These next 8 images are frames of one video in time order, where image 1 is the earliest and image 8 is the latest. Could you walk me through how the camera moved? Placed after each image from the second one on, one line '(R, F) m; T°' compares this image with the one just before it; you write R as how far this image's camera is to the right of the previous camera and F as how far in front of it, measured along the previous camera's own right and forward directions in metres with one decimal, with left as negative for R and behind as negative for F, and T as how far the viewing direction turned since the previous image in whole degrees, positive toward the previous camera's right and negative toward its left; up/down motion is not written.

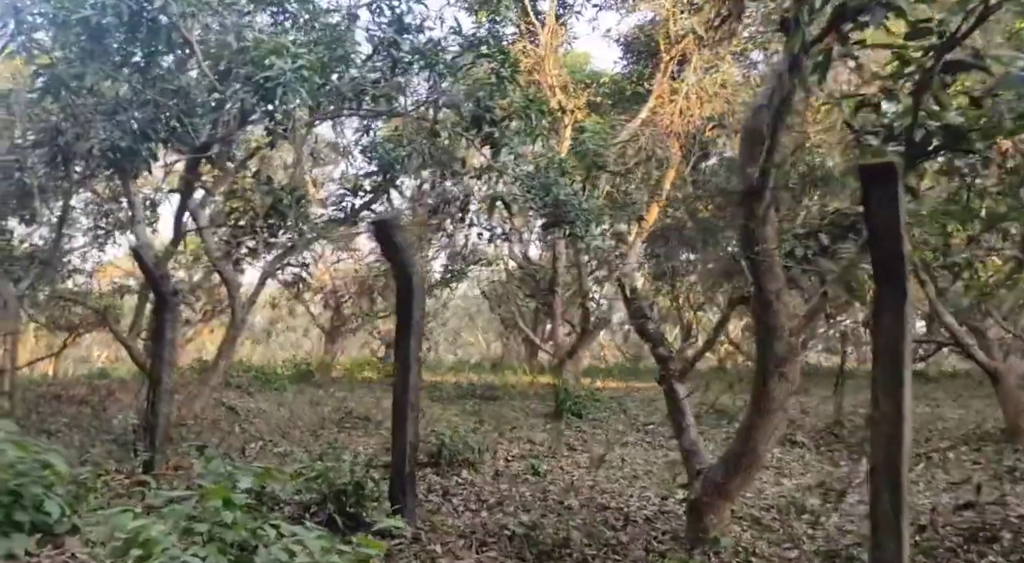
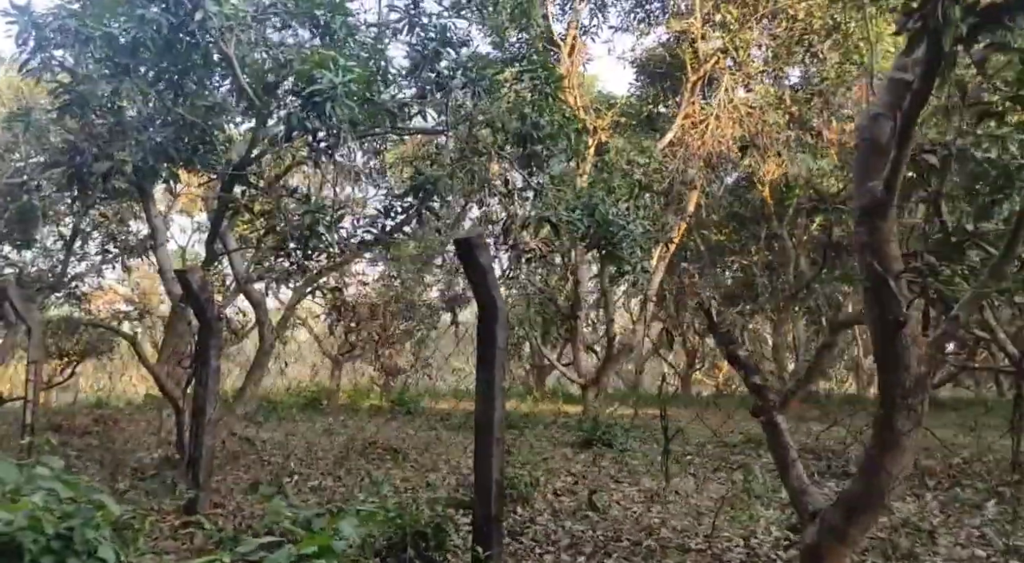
(-0.4, +0.3) m; +1°
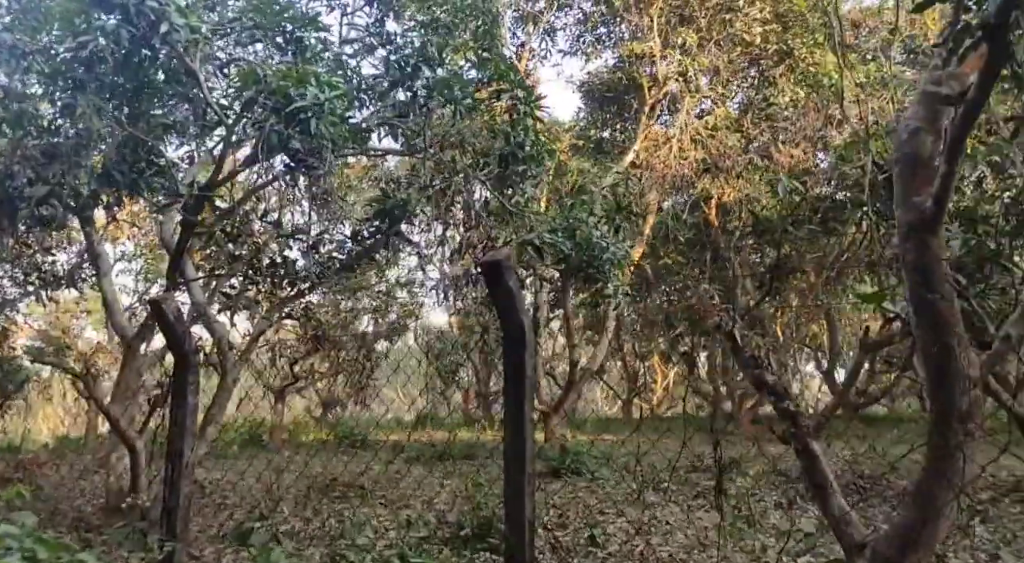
(-0.4, +0.2) m; +5°
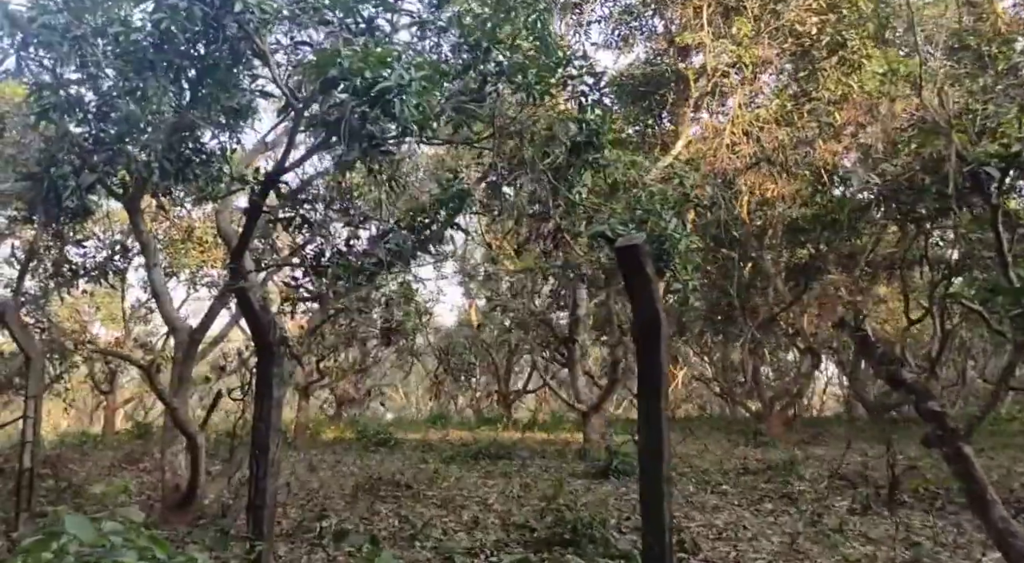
(-0.5, +0.2) m; 0°
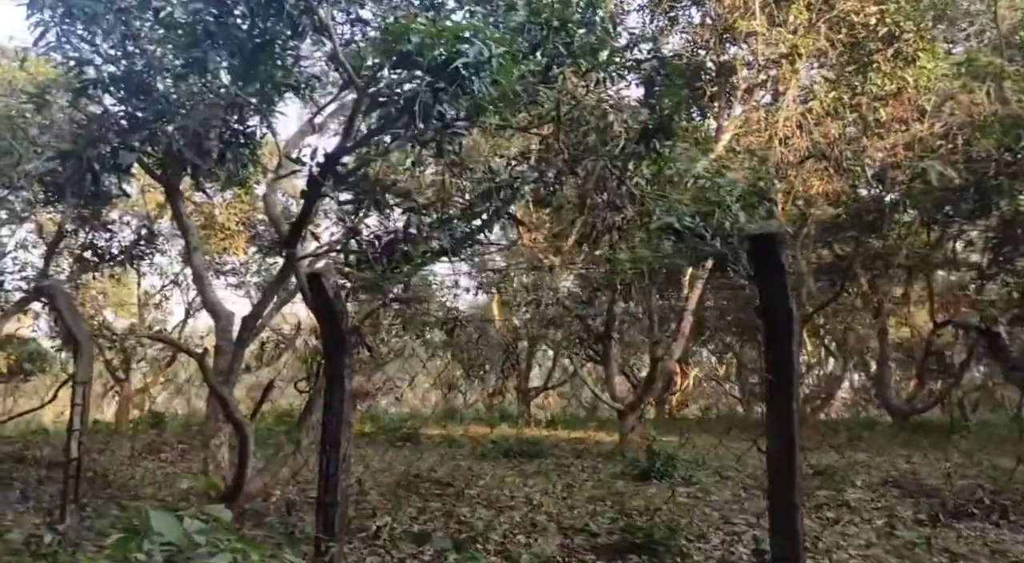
(-0.4, +0.2) m; 0°
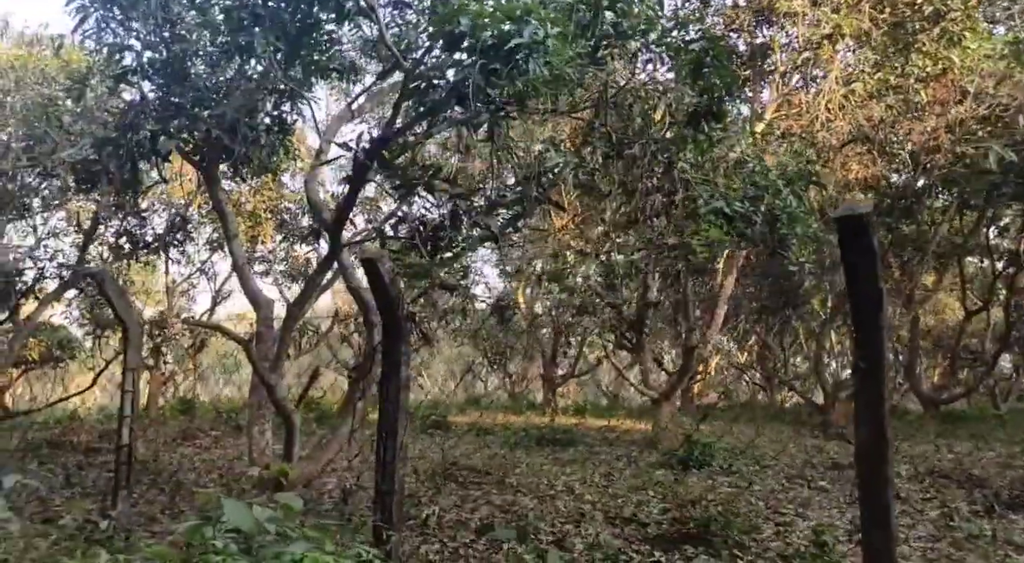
(-0.2, +0.1) m; -1°
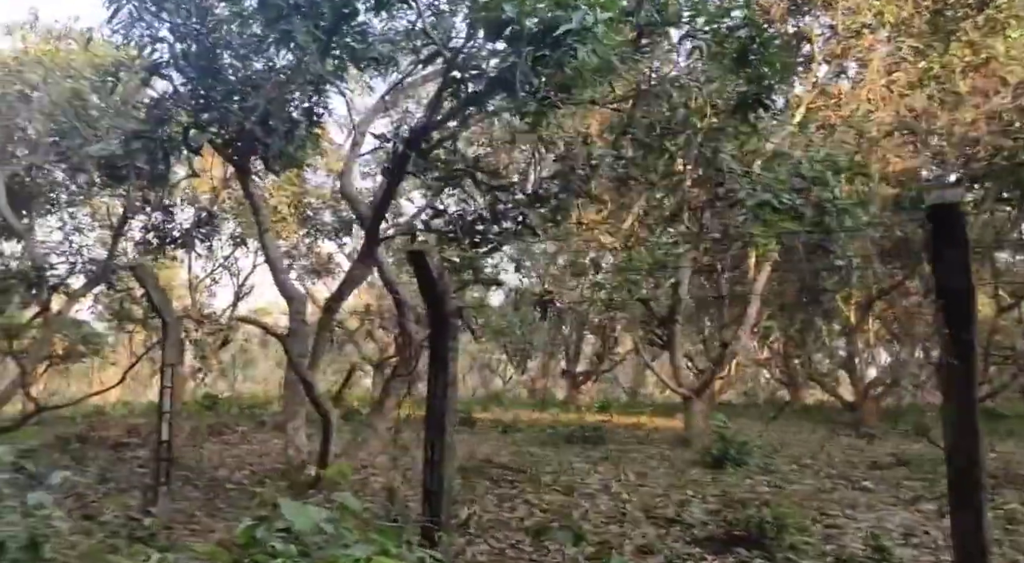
(-0.1, +0.1) m; -1°
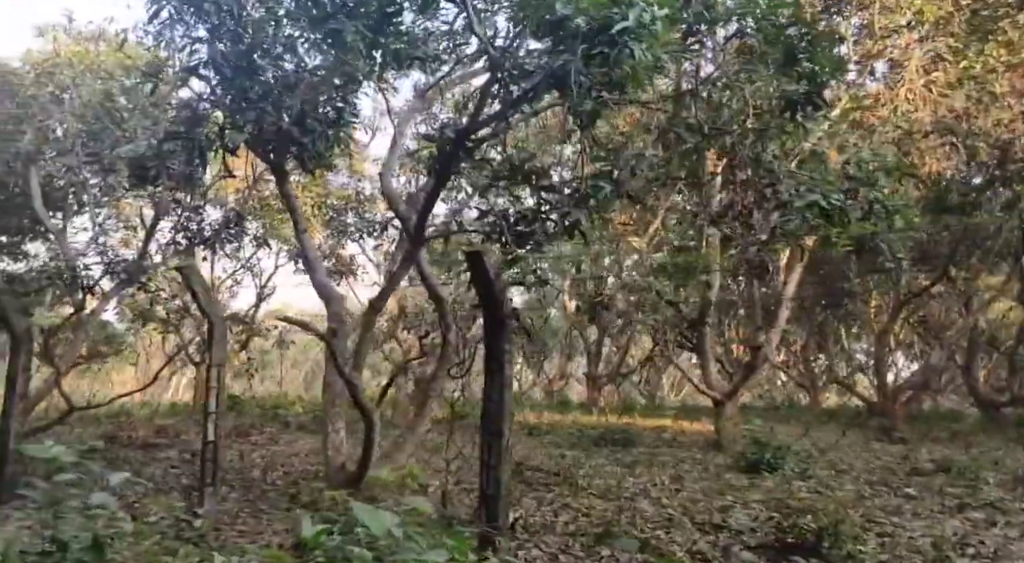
(-0.2, +0.1) m; -1°
